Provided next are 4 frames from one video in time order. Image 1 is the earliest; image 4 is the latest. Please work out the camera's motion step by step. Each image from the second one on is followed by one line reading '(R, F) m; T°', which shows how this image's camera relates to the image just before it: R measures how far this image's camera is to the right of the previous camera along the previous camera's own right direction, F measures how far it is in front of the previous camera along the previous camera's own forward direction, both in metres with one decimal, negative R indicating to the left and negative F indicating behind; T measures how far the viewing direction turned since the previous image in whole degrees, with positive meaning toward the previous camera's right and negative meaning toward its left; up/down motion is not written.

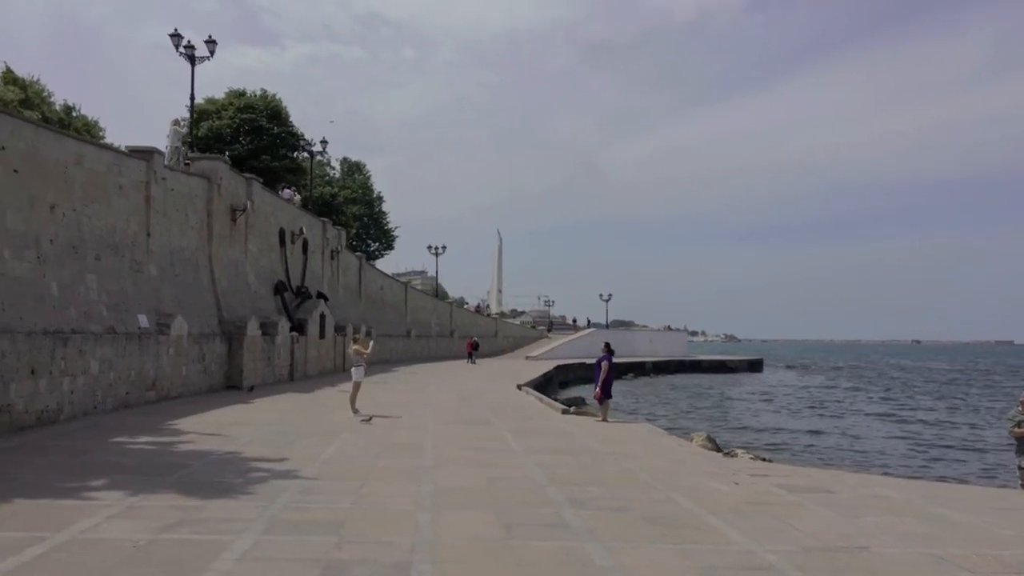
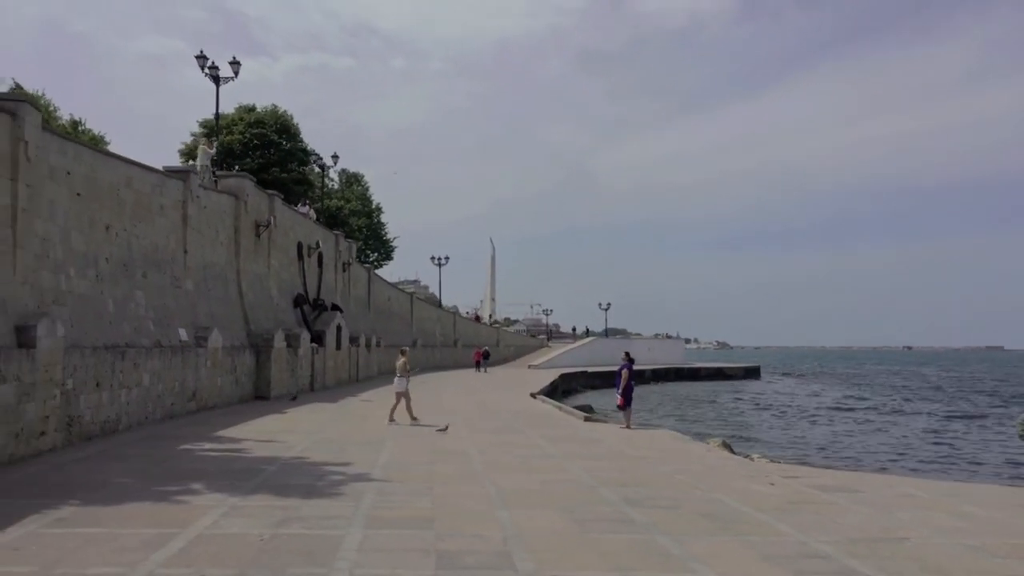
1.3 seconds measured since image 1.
(-0.7, -0.7) m; +1°
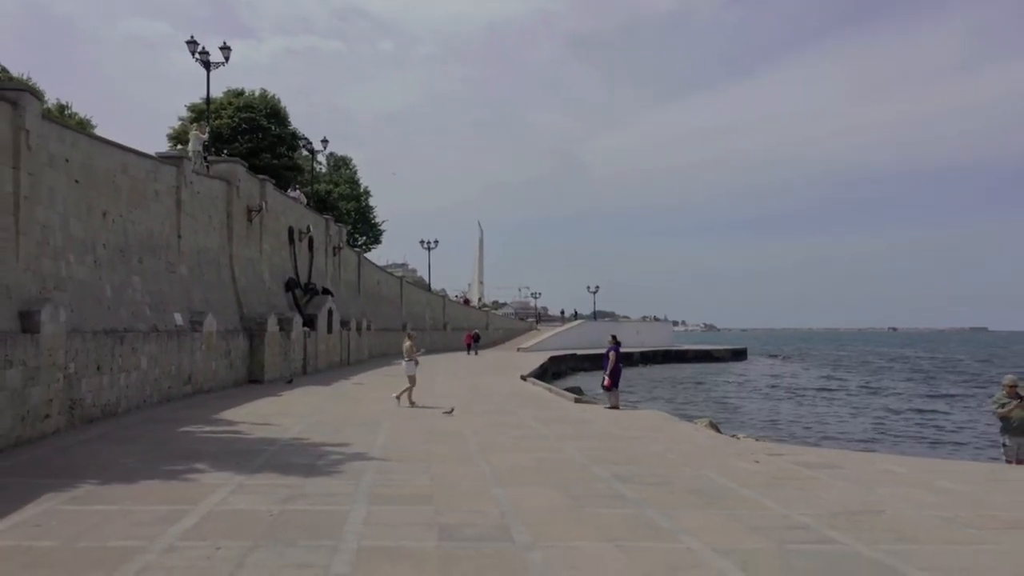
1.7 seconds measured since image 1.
(-0.1, -0.3) m; +1°
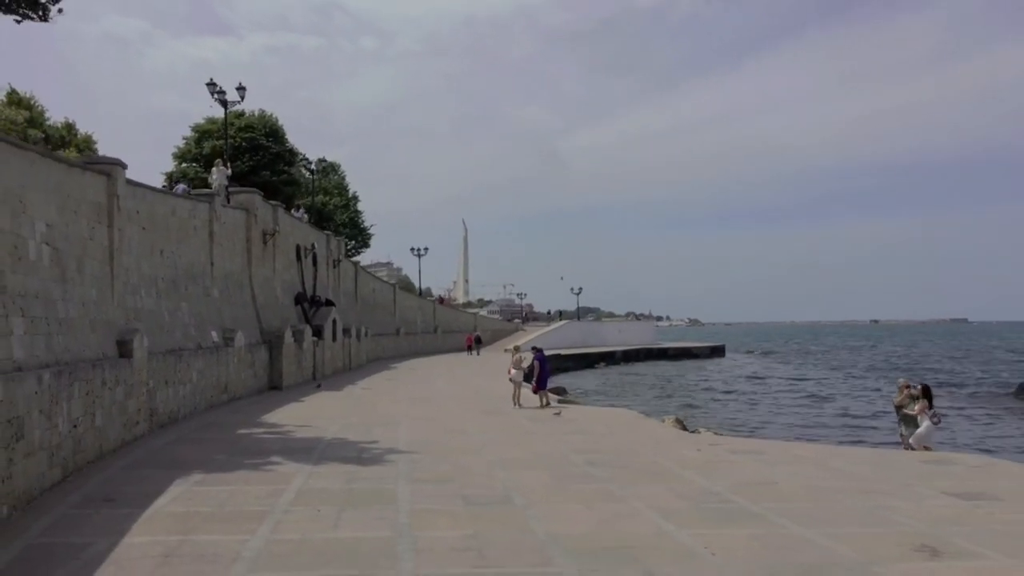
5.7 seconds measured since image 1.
(-0.1, -2.7) m; +1°
